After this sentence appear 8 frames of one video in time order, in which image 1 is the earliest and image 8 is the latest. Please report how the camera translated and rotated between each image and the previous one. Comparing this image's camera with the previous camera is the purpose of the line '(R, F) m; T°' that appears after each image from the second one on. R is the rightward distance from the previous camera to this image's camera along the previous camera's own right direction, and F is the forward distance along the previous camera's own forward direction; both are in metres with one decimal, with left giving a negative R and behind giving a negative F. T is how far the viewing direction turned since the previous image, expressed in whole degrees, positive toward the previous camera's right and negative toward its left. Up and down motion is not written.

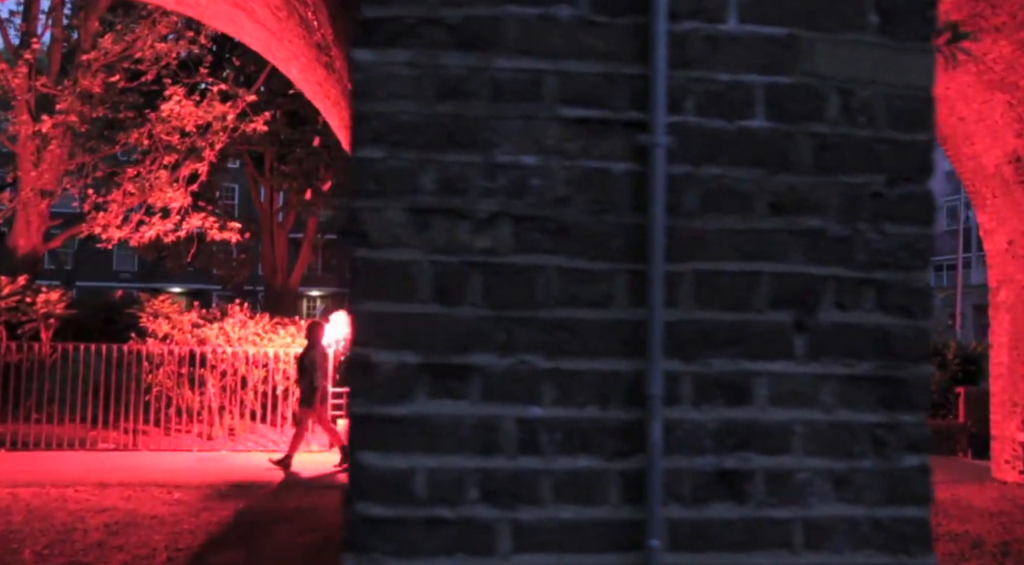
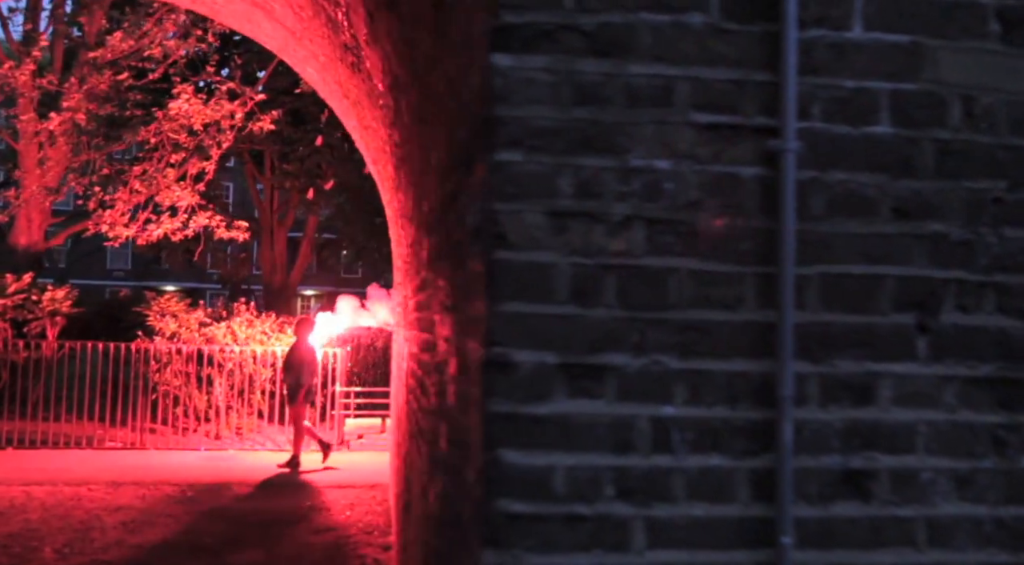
(-0.2, 0.0) m; 0°
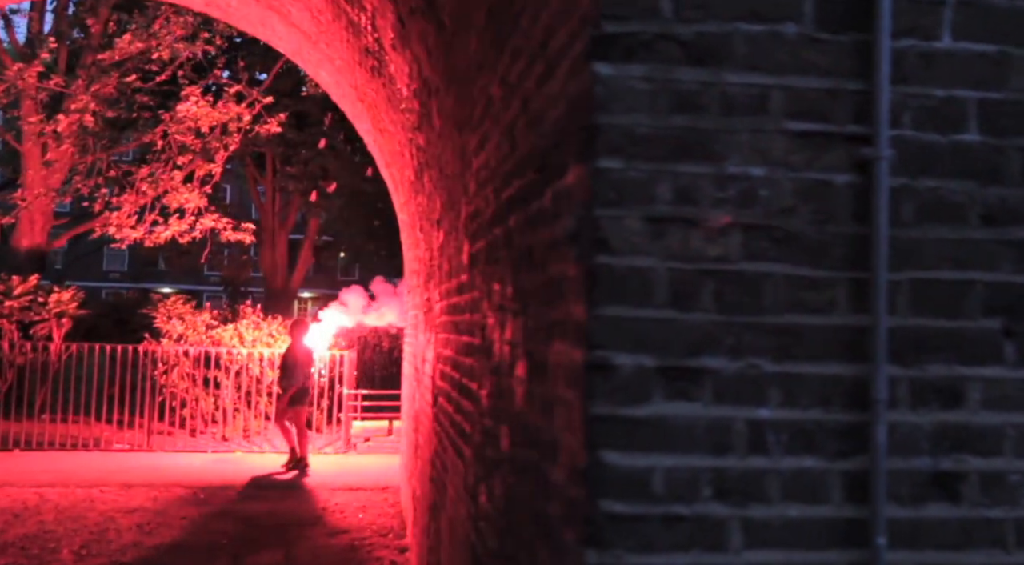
(-0.2, 0.0) m; 0°
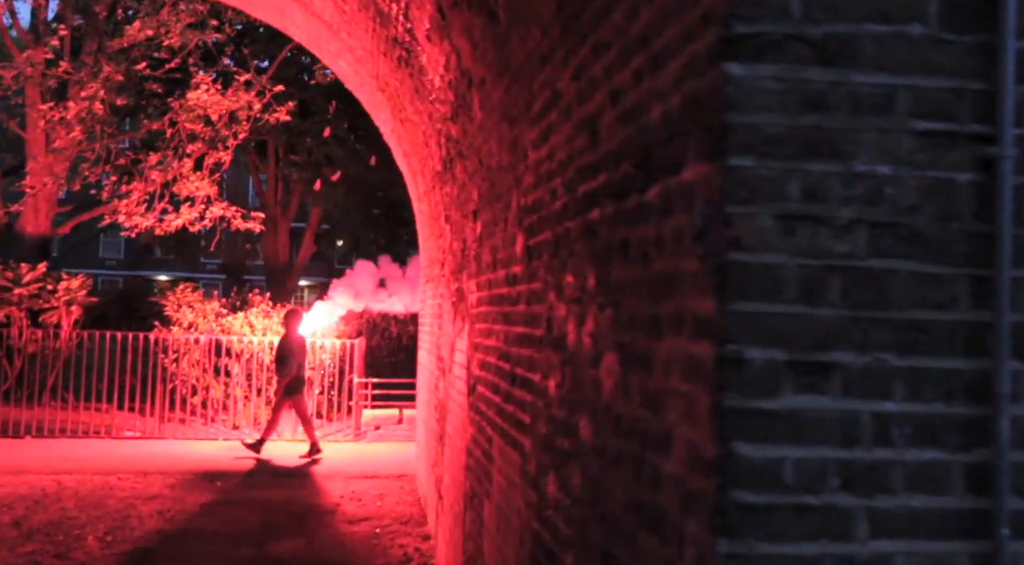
(-0.2, 0.0) m; 0°
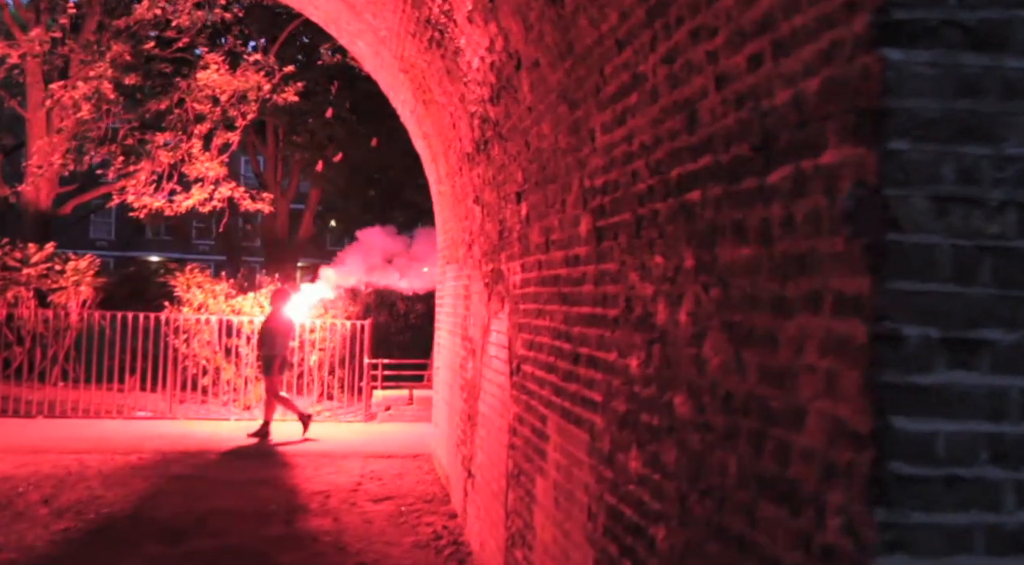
(-0.3, 0.0) m; +1°
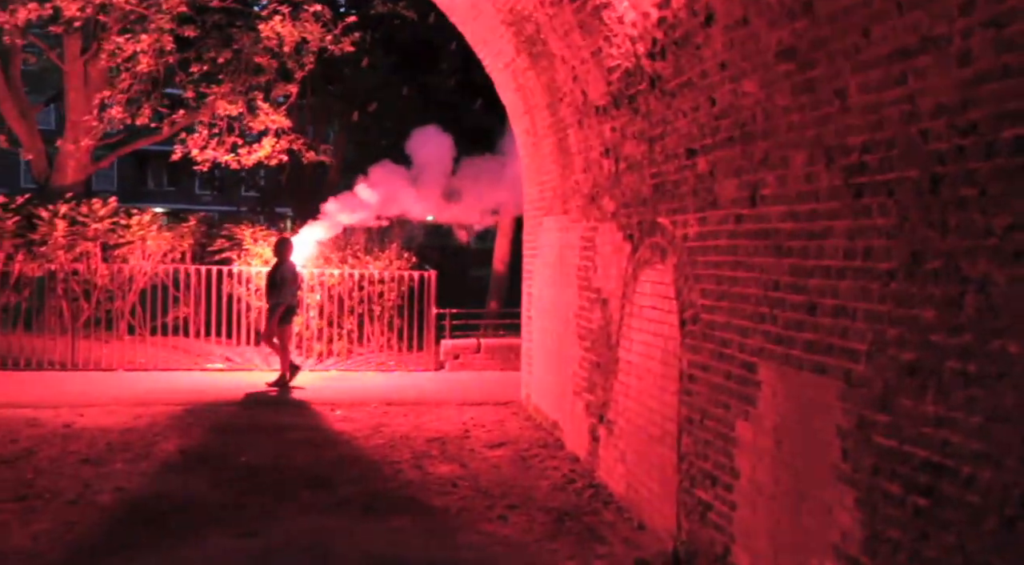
(-1.1, -0.1) m; 0°
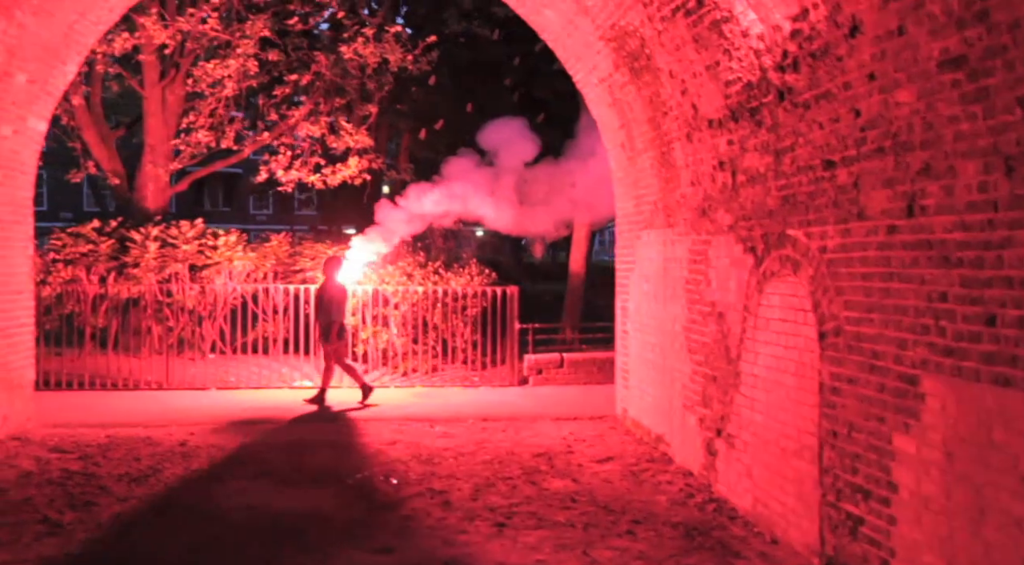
(-0.6, -0.1) m; -3°
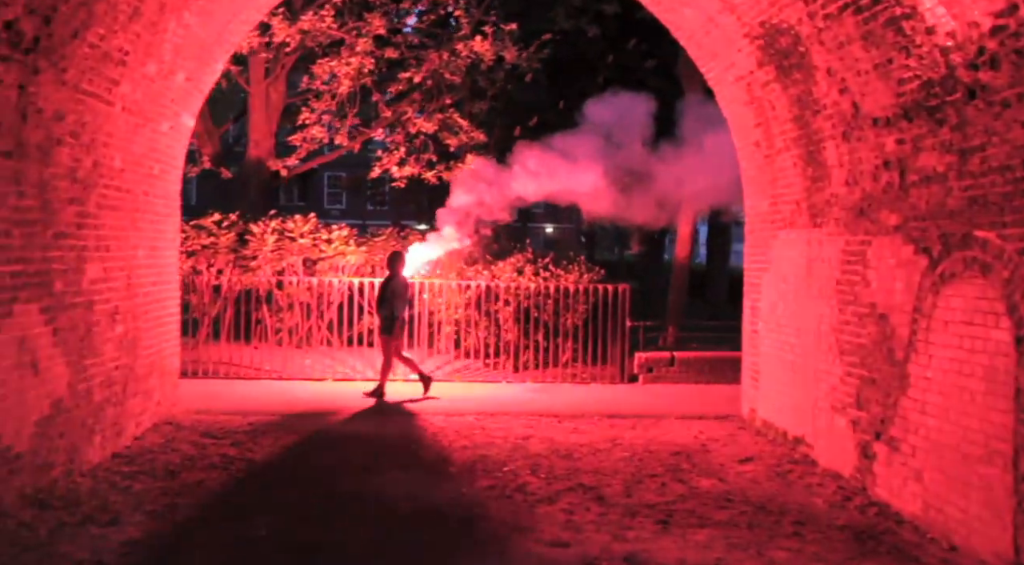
(-0.8, -0.1) m; -4°
